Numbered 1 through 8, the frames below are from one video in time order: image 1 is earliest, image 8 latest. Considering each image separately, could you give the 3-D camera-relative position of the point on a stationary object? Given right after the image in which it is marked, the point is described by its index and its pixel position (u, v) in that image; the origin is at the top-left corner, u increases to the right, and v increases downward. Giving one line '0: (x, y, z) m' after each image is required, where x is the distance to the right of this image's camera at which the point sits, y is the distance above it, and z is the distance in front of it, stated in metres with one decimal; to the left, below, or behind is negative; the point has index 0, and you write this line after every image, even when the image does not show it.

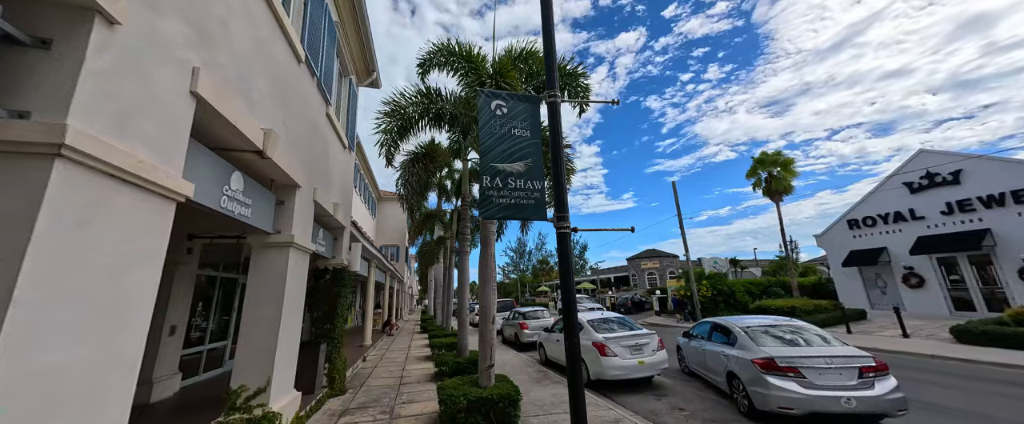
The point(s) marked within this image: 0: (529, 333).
0: (+0.6, -4.7, +12.3) m
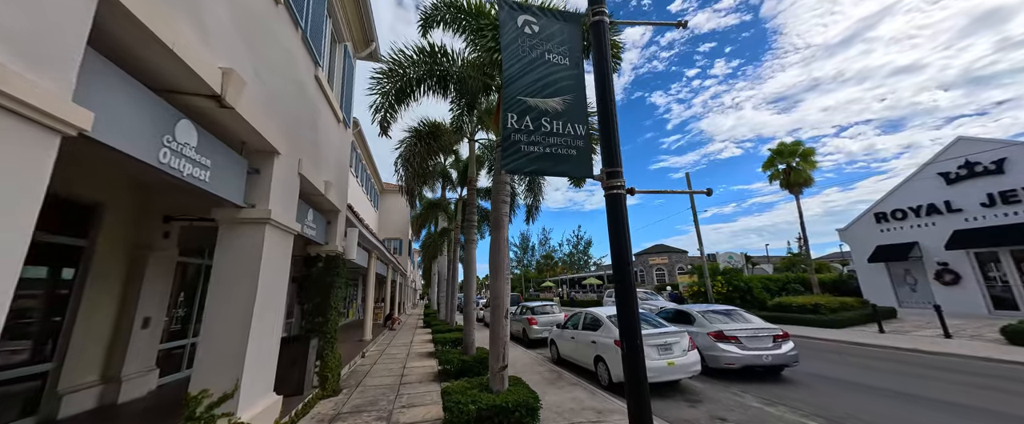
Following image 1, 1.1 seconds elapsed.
0: (+0.9, -4.3, +11.6) m
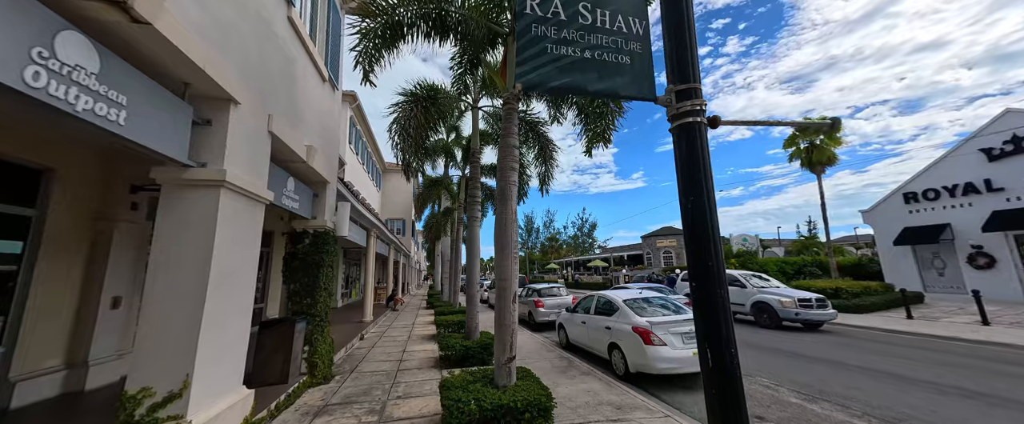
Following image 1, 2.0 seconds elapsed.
0: (+1.1, -3.5, +11.1) m
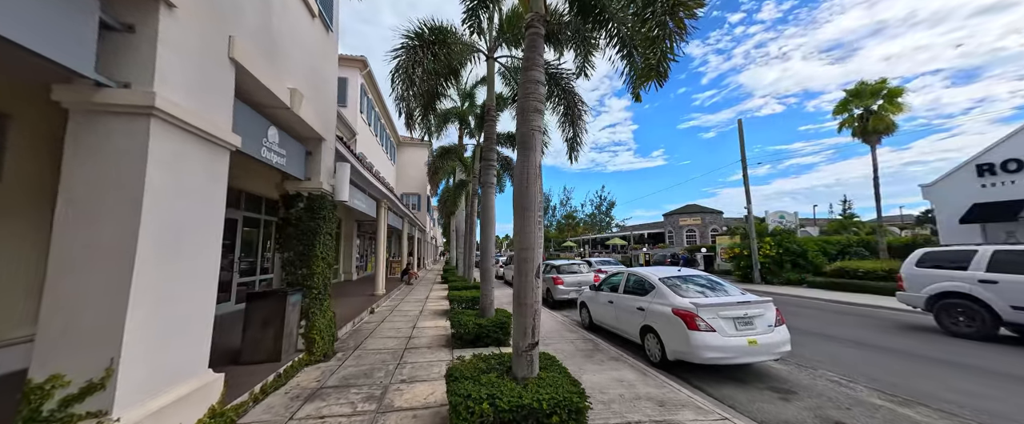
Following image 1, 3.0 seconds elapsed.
0: (+1.7, -2.5, +10.3) m
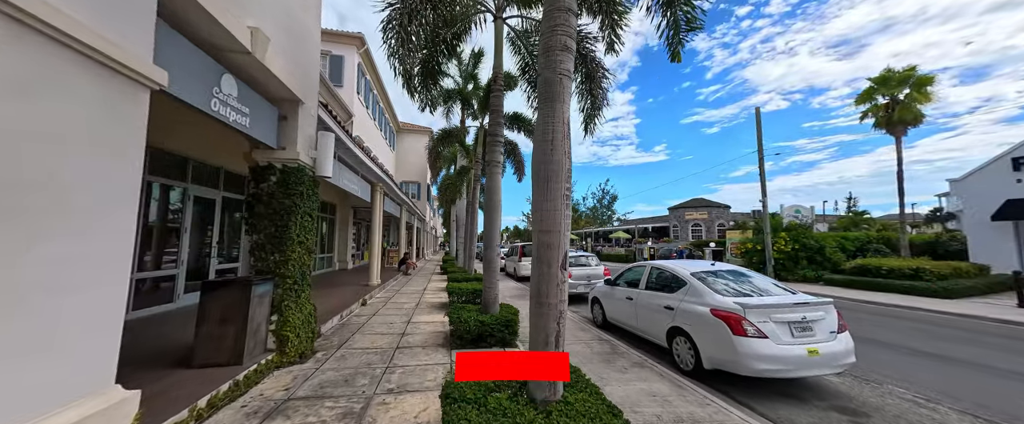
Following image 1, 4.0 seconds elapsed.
0: (+1.8, -2.1, +9.6) m
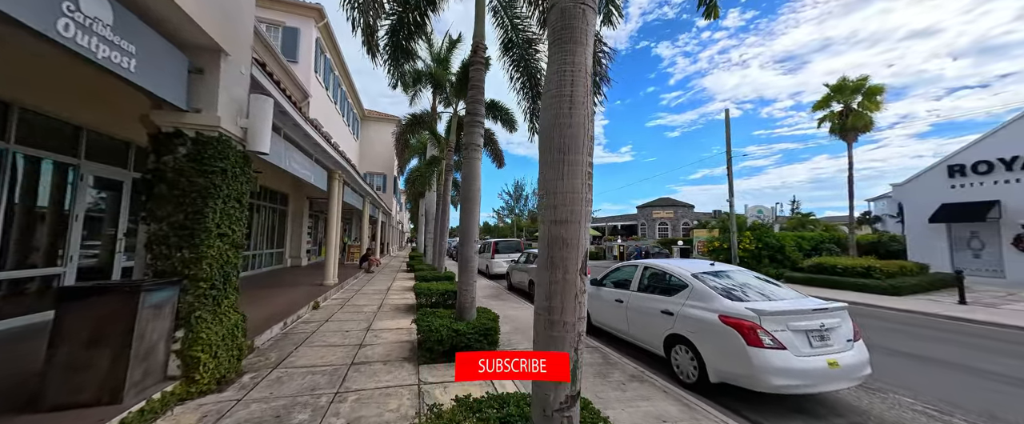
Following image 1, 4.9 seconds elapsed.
0: (+1.1, -2.0, +9.0) m
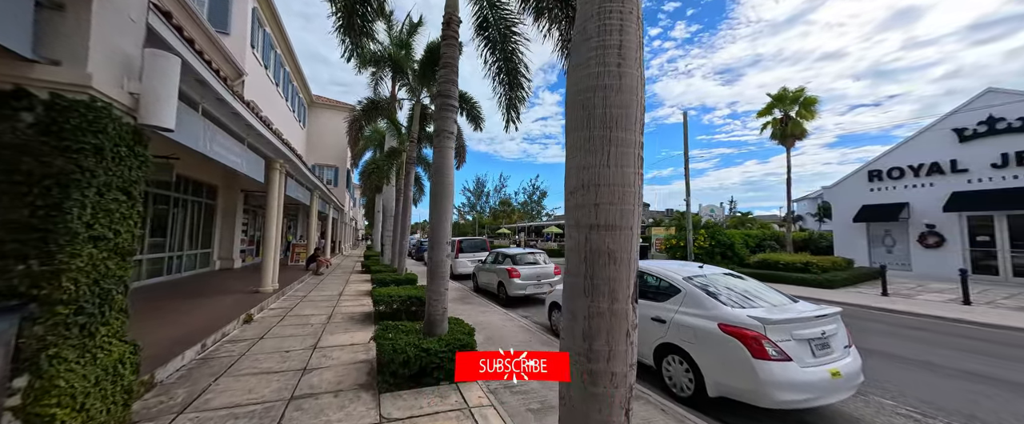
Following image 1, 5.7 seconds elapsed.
0: (+0.3, -1.9, +8.5) m
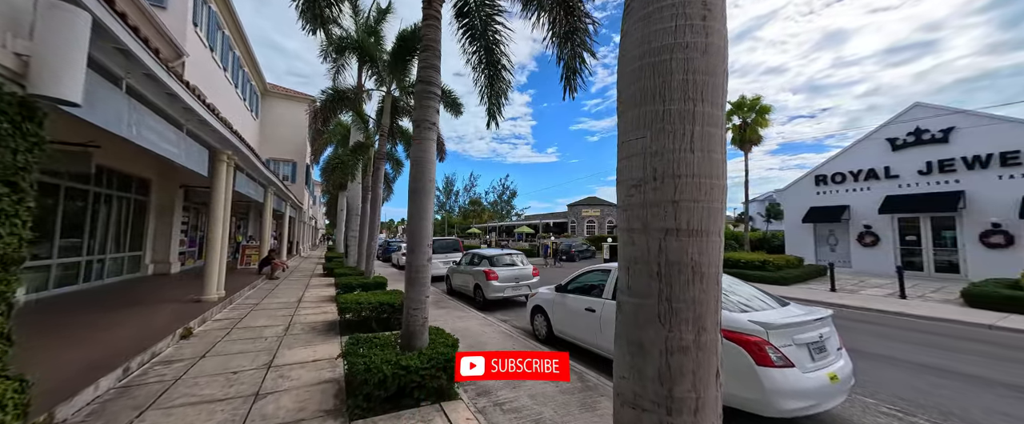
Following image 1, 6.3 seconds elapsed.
0: (-0.3, -1.9, +8.2) m
